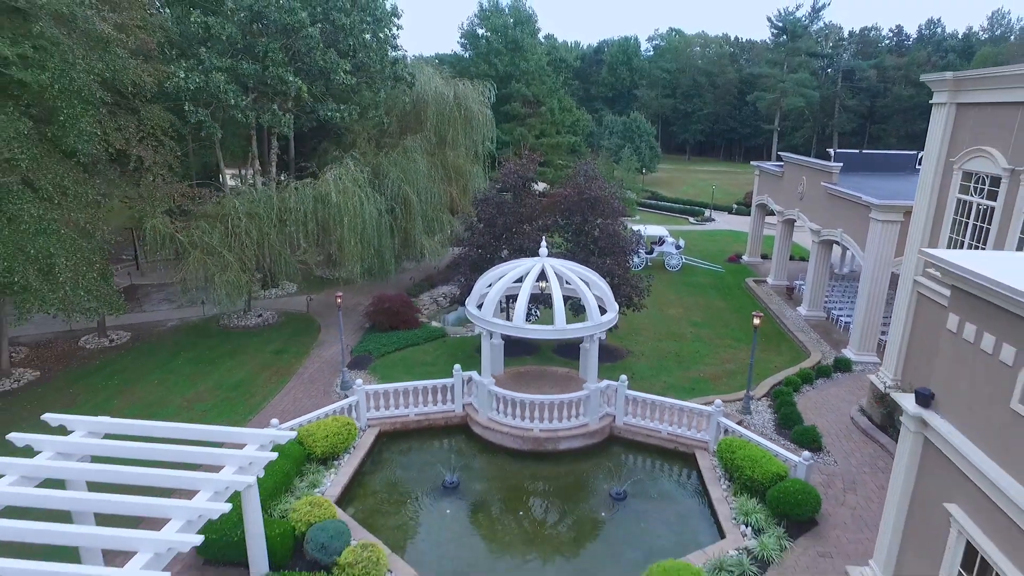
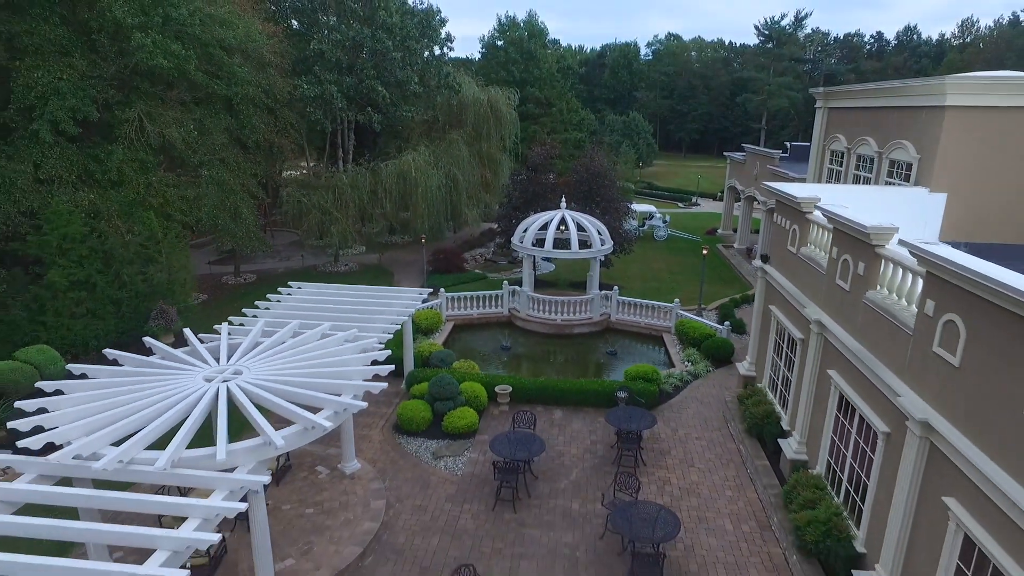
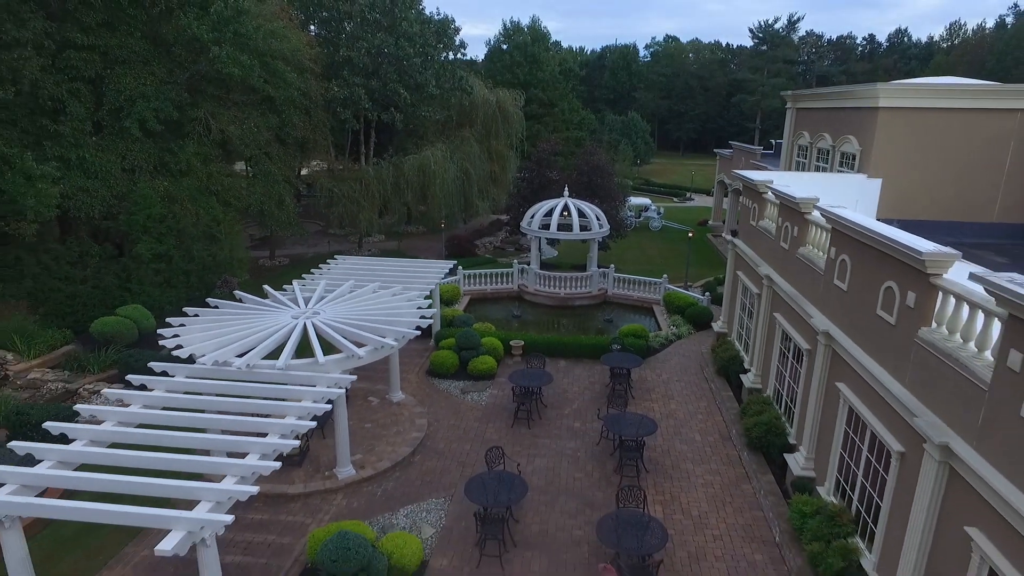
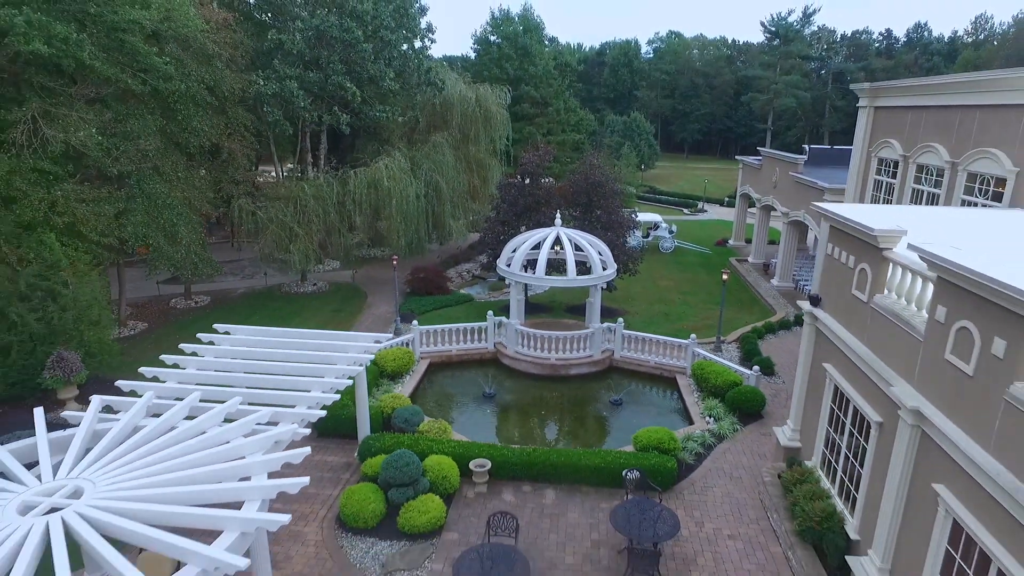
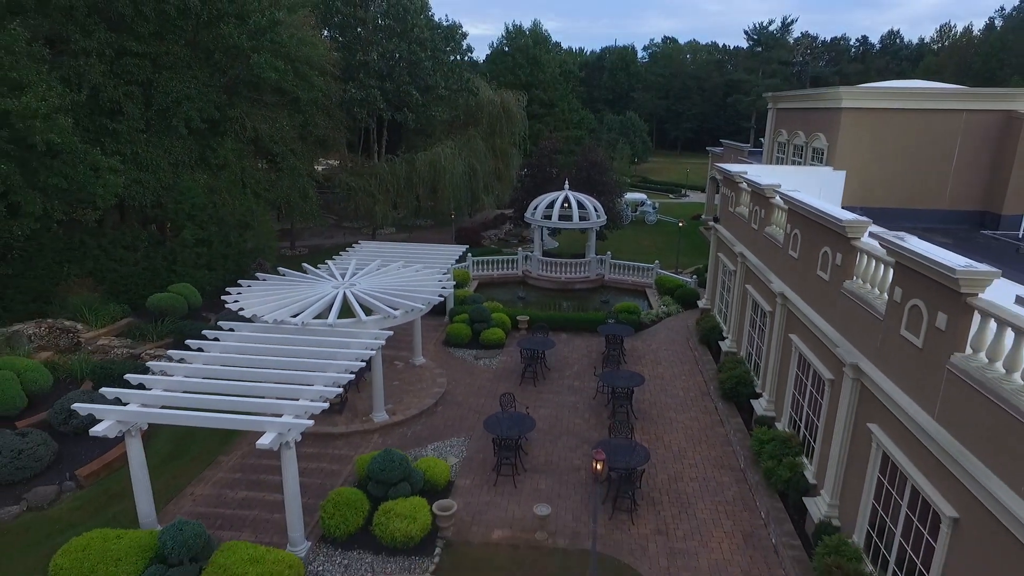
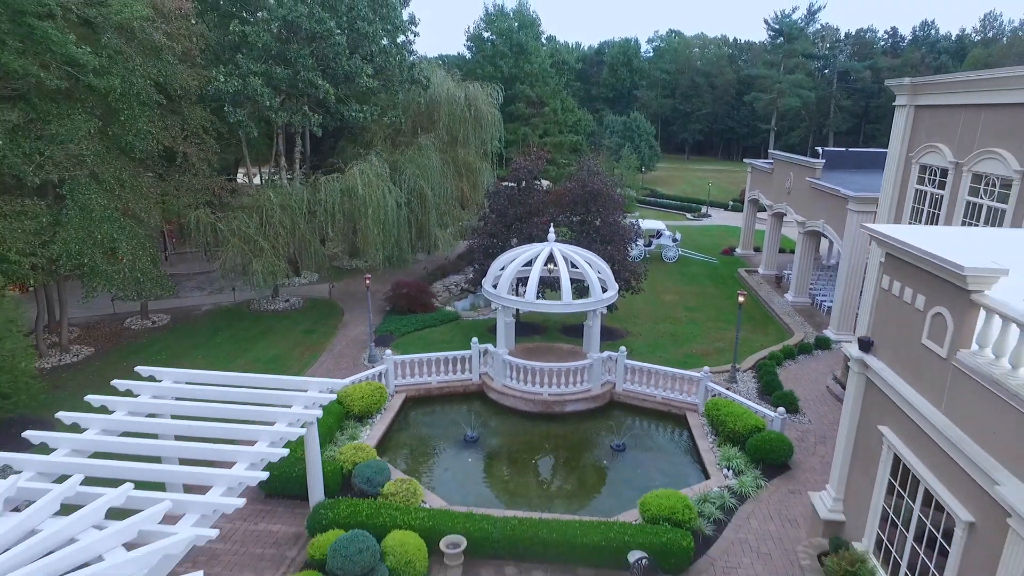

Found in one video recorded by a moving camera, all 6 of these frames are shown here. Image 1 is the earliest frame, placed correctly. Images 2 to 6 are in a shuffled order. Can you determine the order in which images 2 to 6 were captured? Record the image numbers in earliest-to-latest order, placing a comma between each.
6, 4, 2, 3, 5
